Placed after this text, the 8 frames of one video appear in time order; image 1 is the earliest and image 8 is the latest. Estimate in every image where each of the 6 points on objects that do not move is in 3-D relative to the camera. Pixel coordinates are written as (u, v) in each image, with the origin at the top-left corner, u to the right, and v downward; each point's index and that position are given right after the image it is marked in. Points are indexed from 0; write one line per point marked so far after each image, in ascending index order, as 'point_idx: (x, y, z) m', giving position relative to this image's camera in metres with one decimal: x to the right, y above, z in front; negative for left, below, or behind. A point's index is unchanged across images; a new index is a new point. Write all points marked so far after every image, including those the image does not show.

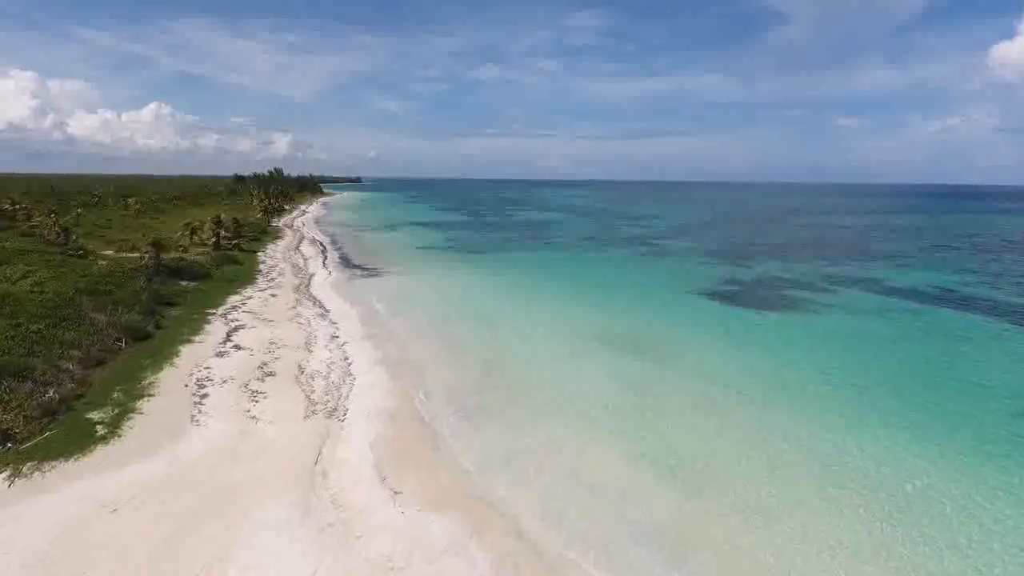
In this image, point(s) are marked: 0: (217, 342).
0: (-10.1, -1.9, +19.7) m
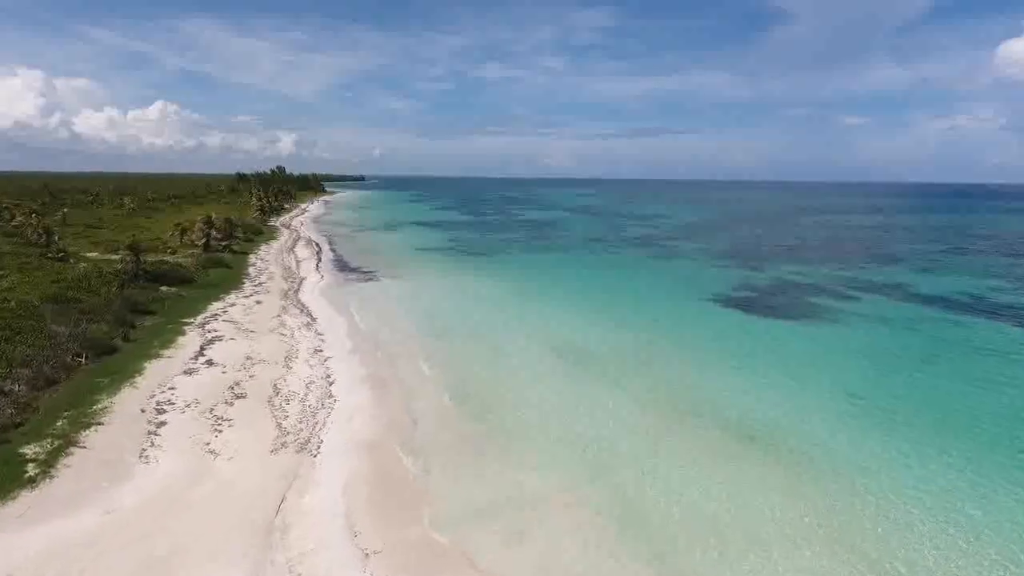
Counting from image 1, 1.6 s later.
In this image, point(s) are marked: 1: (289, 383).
0: (-10.2, -2.2, +18.0) m
1: (-6.3, -2.7, +16.2) m
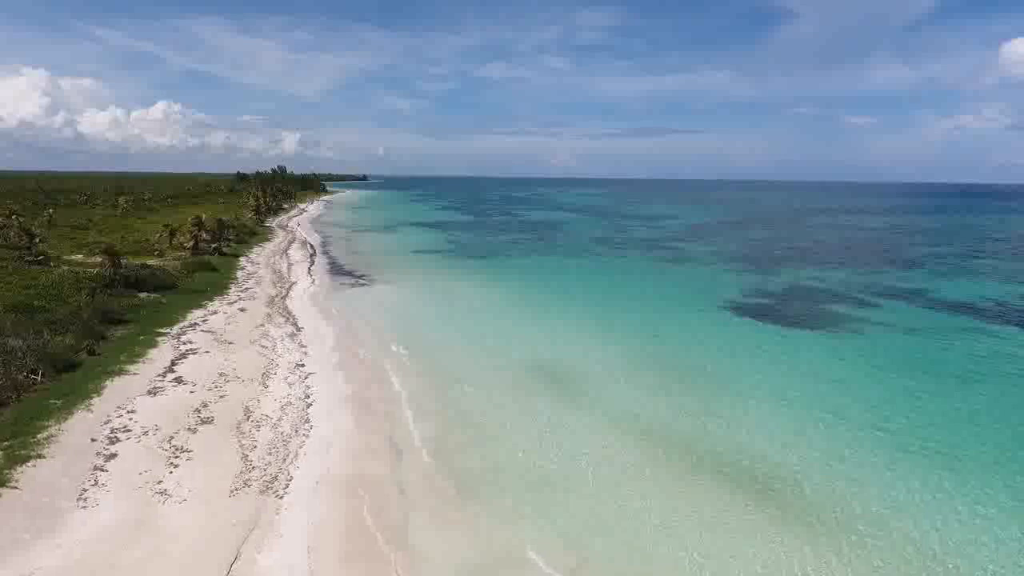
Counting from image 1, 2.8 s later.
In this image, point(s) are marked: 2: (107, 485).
0: (-10.2, -2.5, +16.5) m
1: (-6.4, -3.0, +14.6) m
2: (-7.6, -3.7, +10.8) m
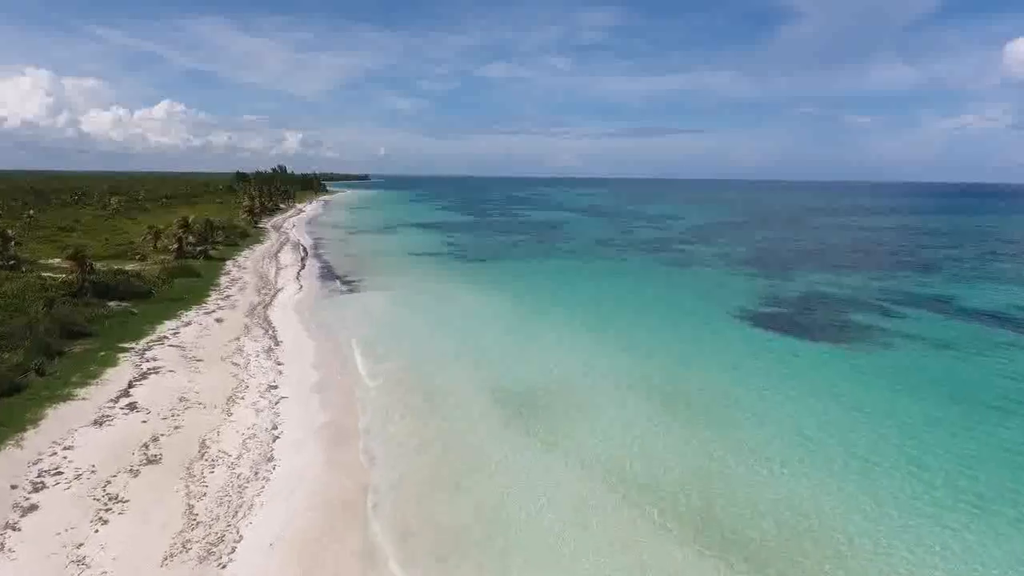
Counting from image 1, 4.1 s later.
0: (-10.3, -2.8, +14.6) m
1: (-6.5, -3.4, +12.8) m
2: (-7.7, -4.0, +8.9) m
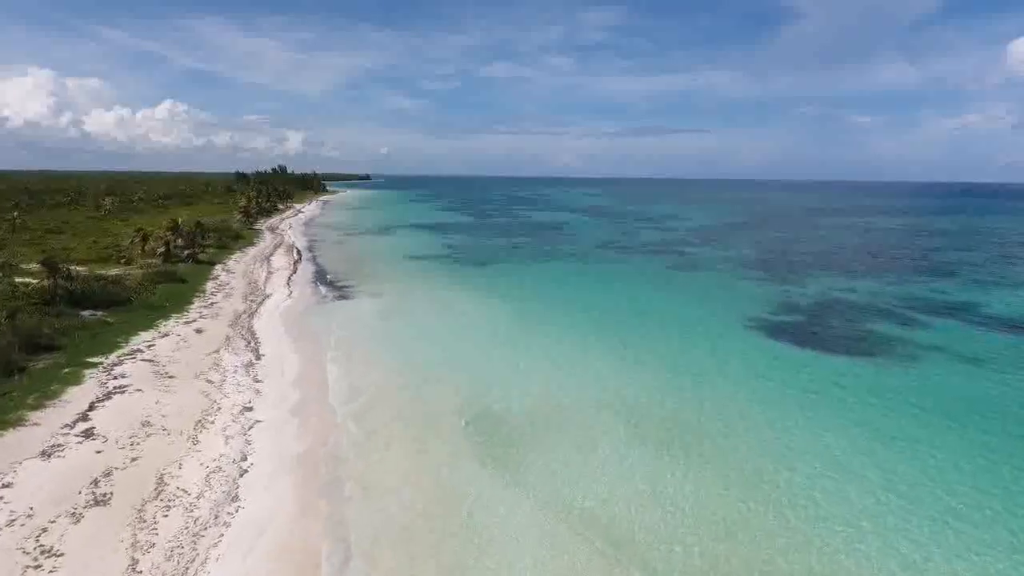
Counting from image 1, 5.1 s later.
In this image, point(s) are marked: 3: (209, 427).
0: (-10.4, -3.1, +13.3) m
1: (-6.5, -3.7, +11.4) m
2: (-7.8, -4.4, +7.6) m
3: (-7.1, -3.3, +13.5) m
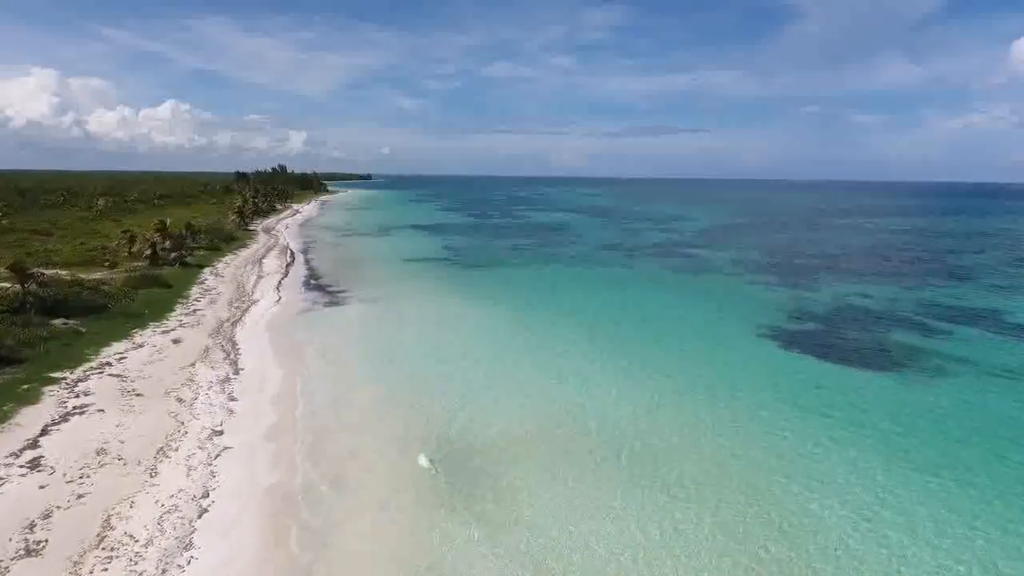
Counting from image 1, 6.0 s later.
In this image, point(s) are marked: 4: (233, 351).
0: (-10.4, -3.4, +11.9) m
1: (-6.6, -4.0, +10.0) m
2: (-7.9, -4.6, +6.2) m
3: (-7.2, -3.5, +12.2) m
4: (-9.4, -2.1, +19.4) m
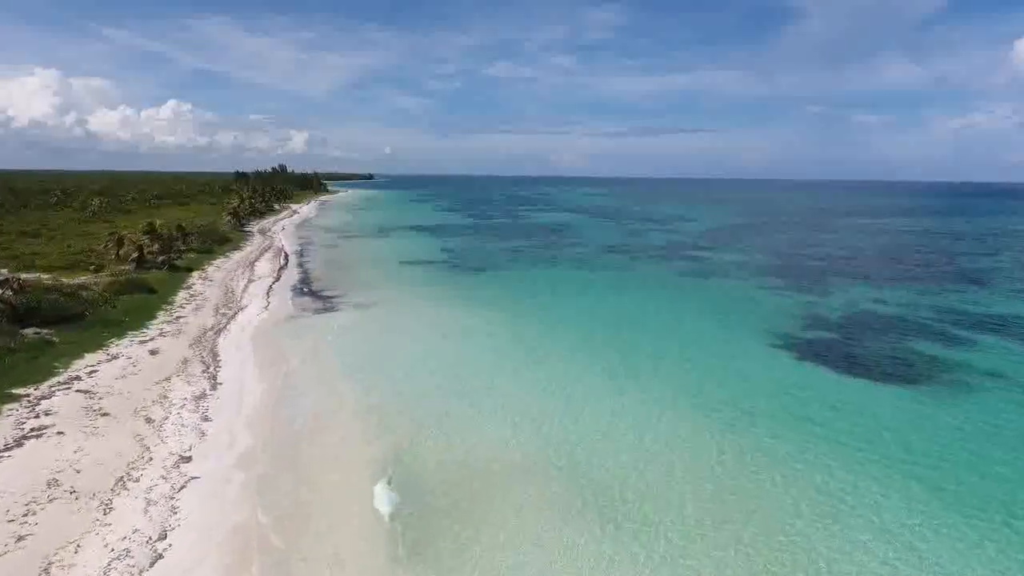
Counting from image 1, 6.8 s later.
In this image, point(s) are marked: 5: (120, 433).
0: (-10.5, -3.7, +10.7) m
1: (-6.7, -4.2, +8.8) m
2: (-8.0, -4.9, +5.0) m
3: (-7.3, -3.8, +11.0) m
4: (-9.5, -2.4, +18.2) m
5: (-8.9, -3.3, +13.1) m
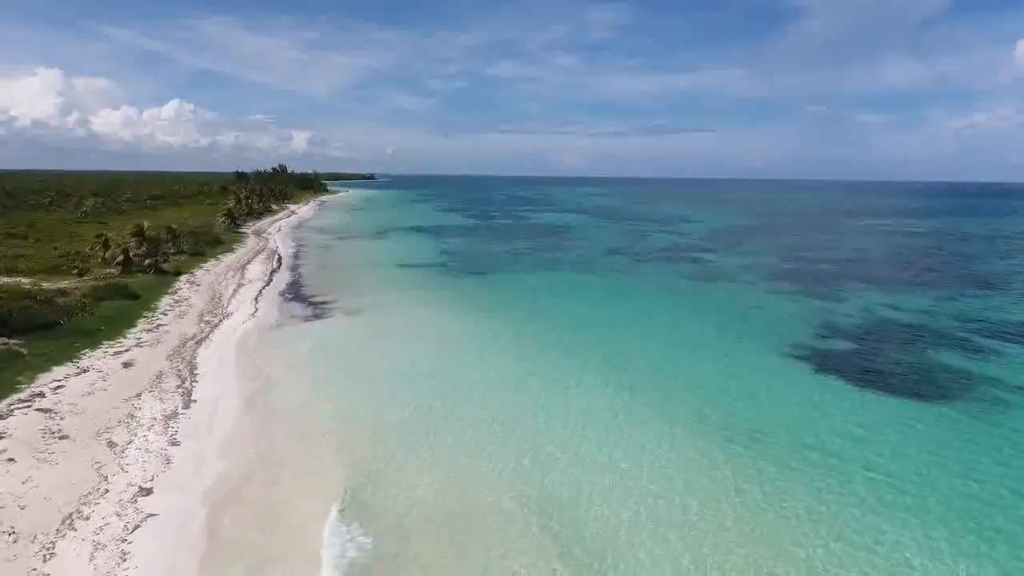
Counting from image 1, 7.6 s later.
0: (-10.6, -3.9, +9.5) m
1: (-6.8, -4.5, +7.6) m
2: (-8.0, -5.1, +3.8) m
3: (-7.3, -4.0, +9.8) m
4: (-9.5, -2.6, +17.0) m
5: (-9.0, -3.6, +11.9) m
